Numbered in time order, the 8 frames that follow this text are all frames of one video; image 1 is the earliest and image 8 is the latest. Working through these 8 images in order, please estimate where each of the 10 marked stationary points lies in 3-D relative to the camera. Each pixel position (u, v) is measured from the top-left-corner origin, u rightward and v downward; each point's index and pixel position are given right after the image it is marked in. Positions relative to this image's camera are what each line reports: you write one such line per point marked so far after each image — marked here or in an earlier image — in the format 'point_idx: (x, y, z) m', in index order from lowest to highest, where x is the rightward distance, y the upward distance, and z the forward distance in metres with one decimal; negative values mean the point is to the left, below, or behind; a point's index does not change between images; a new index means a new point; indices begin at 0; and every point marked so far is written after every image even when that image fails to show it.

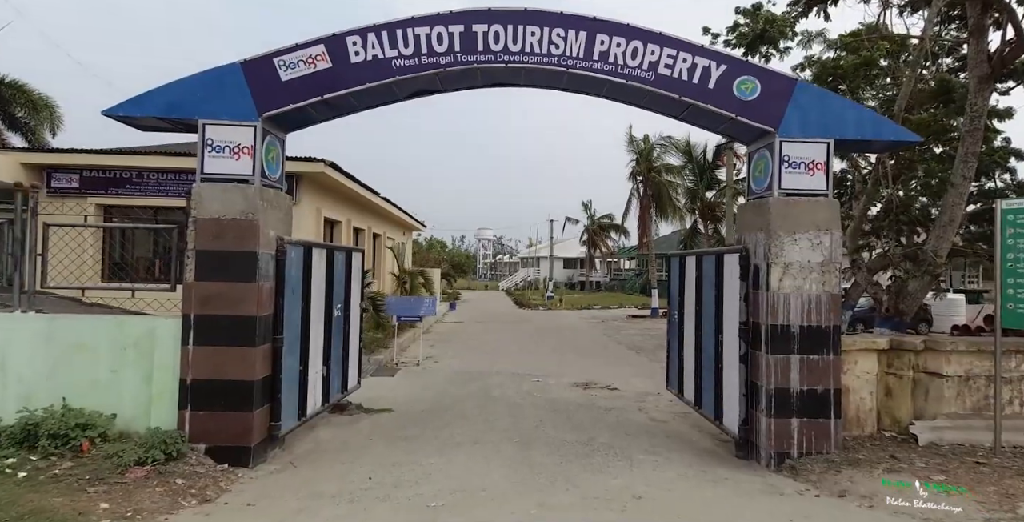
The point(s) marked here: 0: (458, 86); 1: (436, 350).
0: (-0.5, +1.8, +5.4) m
1: (-1.8, -2.1, +12.8) m
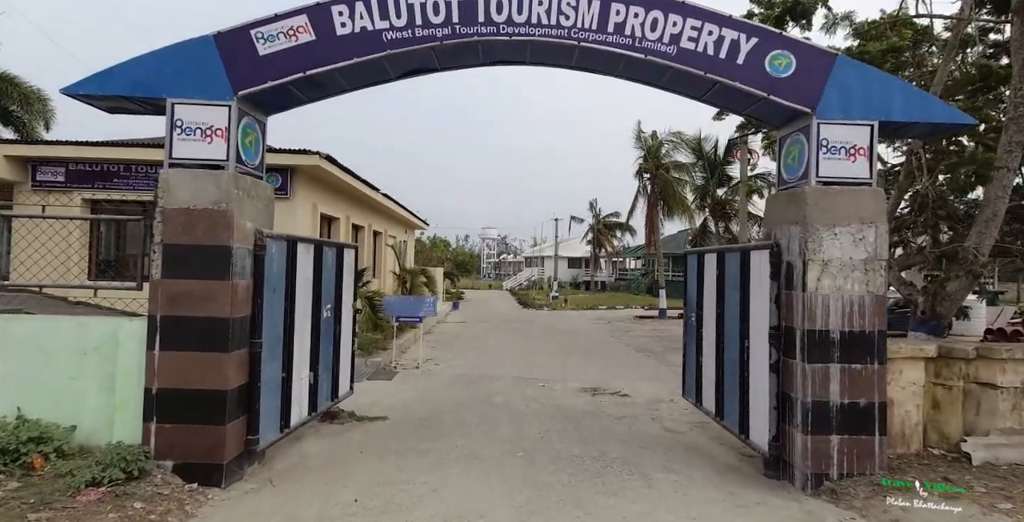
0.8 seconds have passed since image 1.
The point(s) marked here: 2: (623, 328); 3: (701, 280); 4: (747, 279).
0: (-0.5, +1.8, +4.9) m
1: (-1.7, -2.1, +12.3) m
2: (+3.8, -2.3, +18.3) m
3: (+2.2, -0.2, +6.2) m
4: (+2.2, -0.2, +5.0) m
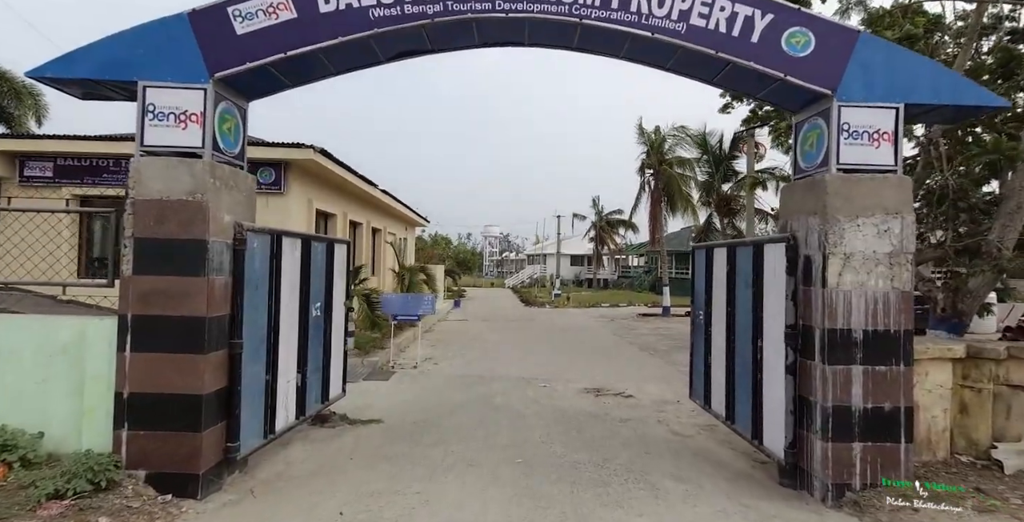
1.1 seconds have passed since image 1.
0: (-0.5, +1.8, +4.6) m
1: (-1.7, -2.0, +12.0) m
2: (+3.8, -2.2, +17.9) m
3: (+2.2, -0.2, +5.9) m
4: (+2.2, -0.1, +4.7) m
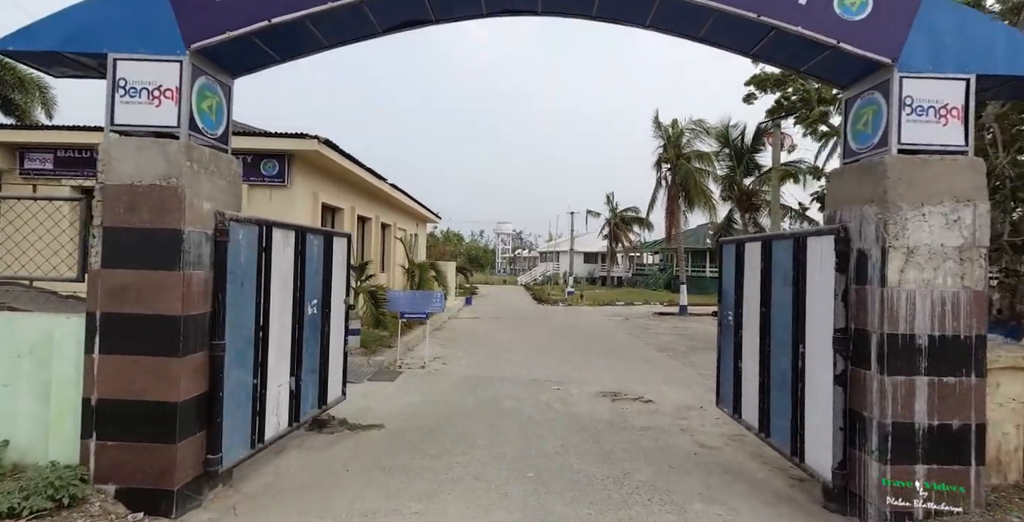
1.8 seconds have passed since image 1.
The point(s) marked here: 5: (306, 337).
0: (-0.4, +1.9, +4.2) m
1: (-1.4, -1.9, +11.6) m
2: (+4.2, -2.1, +17.4) m
3: (+2.3, -0.1, +5.3) m
4: (+2.3, -0.1, +4.2) m
5: (-1.9, -0.7, +5.1) m
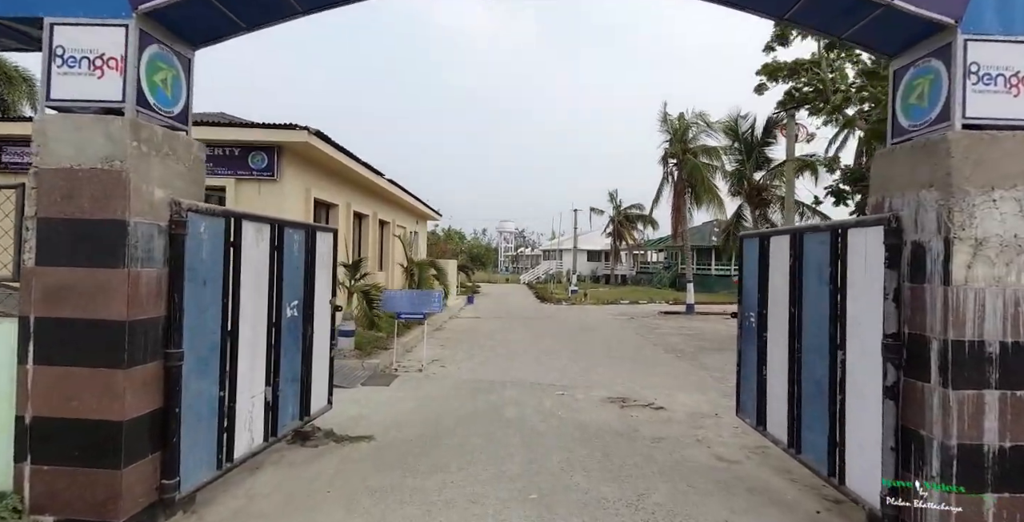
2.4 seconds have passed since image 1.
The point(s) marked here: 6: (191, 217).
0: (-0.4, +1.9, +3.7) m
1: (-1.4, -1.9, +11.1) m
2: (+4.3, -2.0, +16.9) m
3: (+2.3, -0.1, +4.8) m
4: (+2.2, 0.0, +3.7) m
5: (-1.9, -0.7, +4.6) m
6: (-2.0, +0.3, +3.4) m
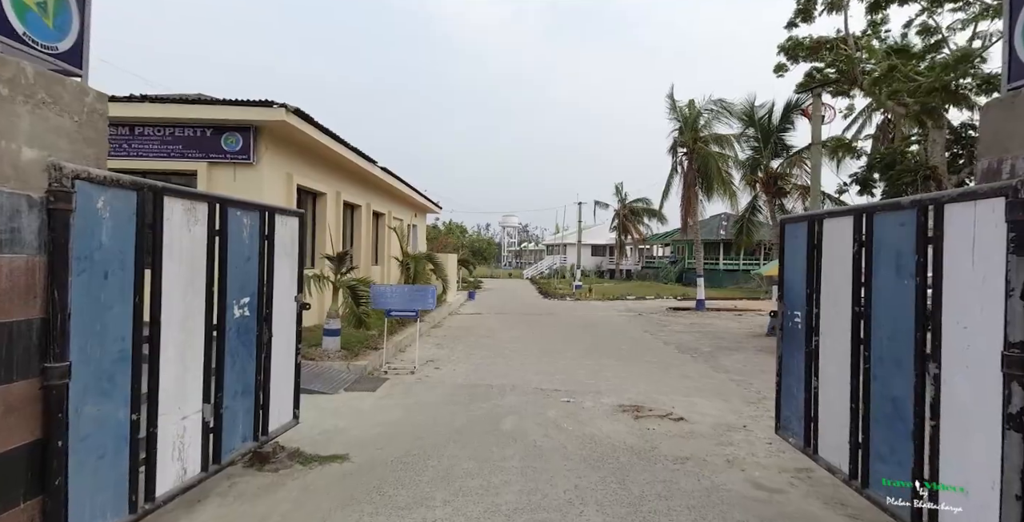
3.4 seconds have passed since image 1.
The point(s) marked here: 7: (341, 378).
0: (-0.5, +2.0, +2.8) m
1: (-1.4, -1.7, +10.3) m
2: (+4.3, -1.8, +16.0) m
3: (+2.2, 0.0, +4.0) m
4: (+2.2, 0.0, +2.8) m
5: (-2.0, -0.6, +3.8) m
6: (-2.1, +0.4, +2.6) m
7: (-2.5, -1.7, +7.7) m
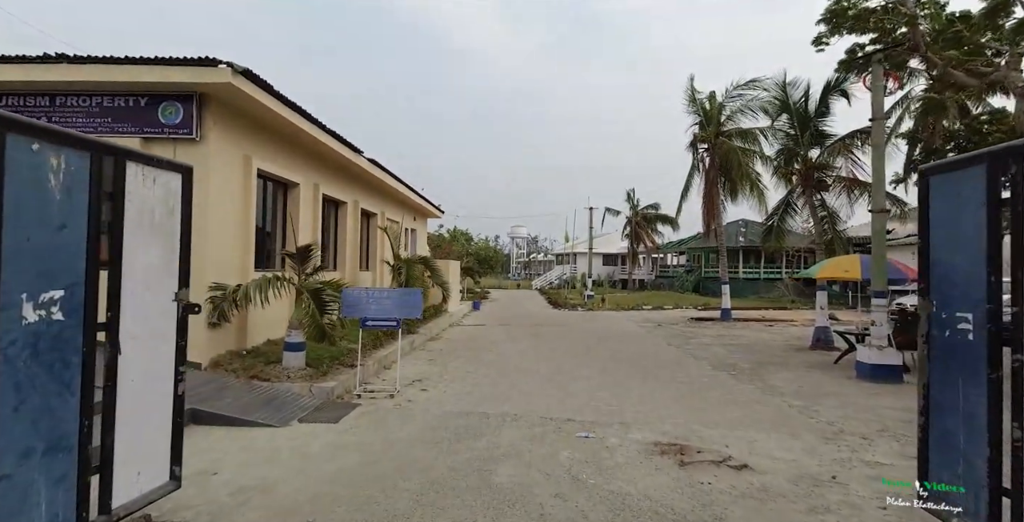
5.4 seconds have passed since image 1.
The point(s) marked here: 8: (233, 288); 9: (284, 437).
0: (-0.5, +2.2, +1.3) m
1: (-1.3, -1.7, +8.7) m
2: (+4.5, -1.9, +14.3) m
3: (+2.2, +0.2, +2.4) m
4: (+2.1, +0.2, +1.2) m
5: (-2.0, -0.5, +2.2) m
6: (-2.1, +0.5, +1.0) m
7: (-2.4, -1.6, +6.1) m
8: (-3.5, -0.3, +6.7) m
9: (-2.1, -1.6, +5.0) m
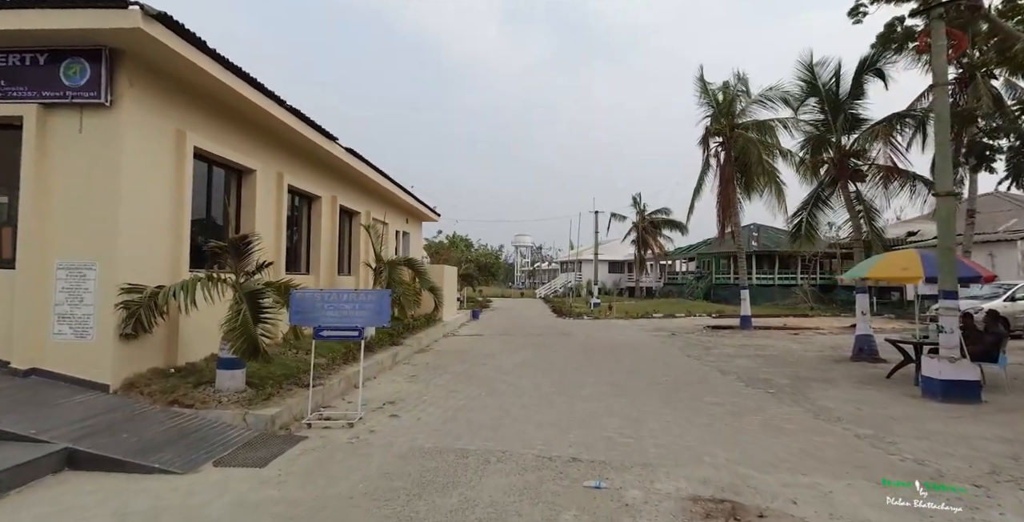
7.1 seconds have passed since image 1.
0: (-0.7, +2.3, -0.1) m
1: (-1.4, -1.7, +7.3) m
2: (+4.5, -2.0, +12.9) m
3: (+2.0, +0.3, +1.0) m
4: (+2.0, +0.4, -0.2) m
5: (-2.2, -0.3, +0.9) m
6: (-2.3, +0.7, -0.3) m
7: (-2.5, -1.6, +4.7) m
8: (-3.6, -0.3, +5.4) m
9: (-2.2, -1.6, +3.7) m
